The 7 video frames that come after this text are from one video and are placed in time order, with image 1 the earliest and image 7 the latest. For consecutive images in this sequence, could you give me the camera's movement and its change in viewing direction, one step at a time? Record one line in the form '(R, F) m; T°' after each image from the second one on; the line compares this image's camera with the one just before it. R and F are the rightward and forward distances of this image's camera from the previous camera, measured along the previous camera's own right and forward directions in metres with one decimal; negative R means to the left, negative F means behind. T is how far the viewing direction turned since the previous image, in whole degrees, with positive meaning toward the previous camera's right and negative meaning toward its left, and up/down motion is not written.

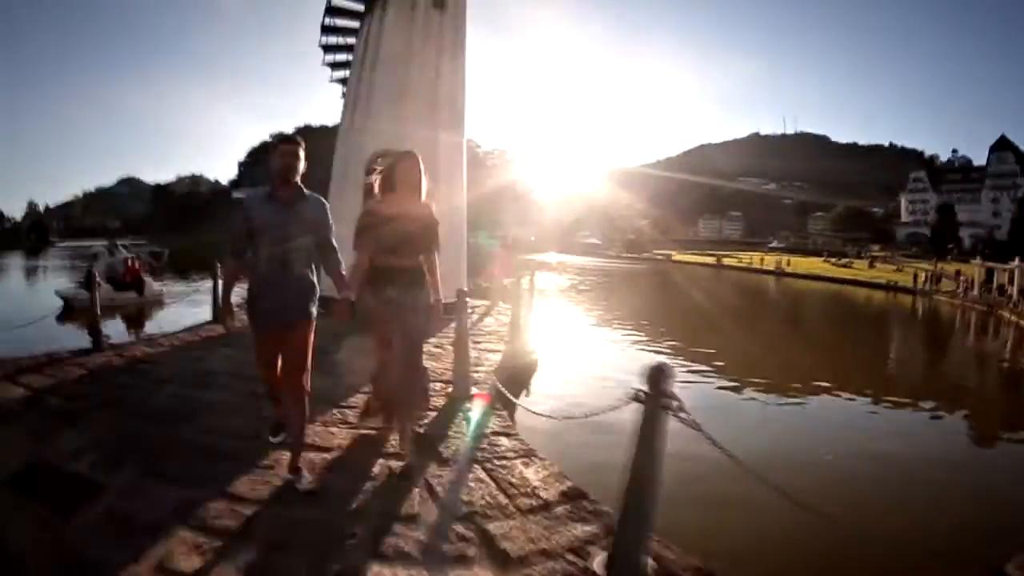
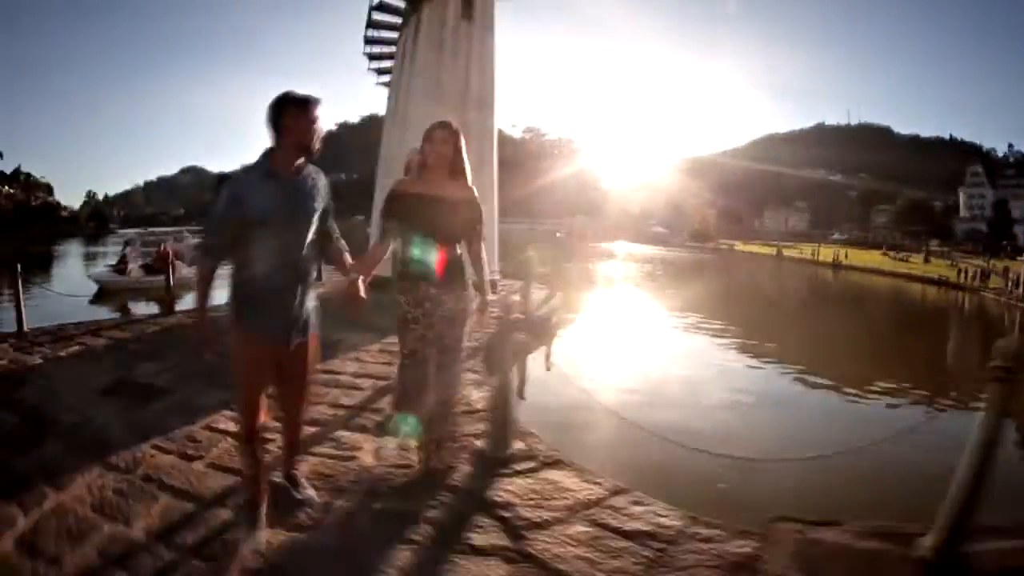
(+0.6, +0.4) m; -5°
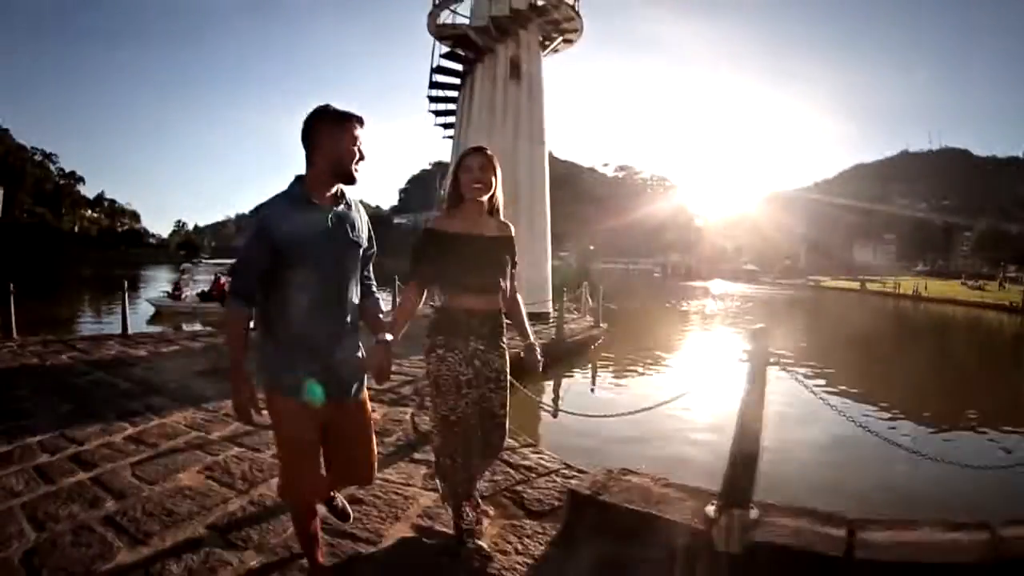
(+0.7, -0.9) m; -7°
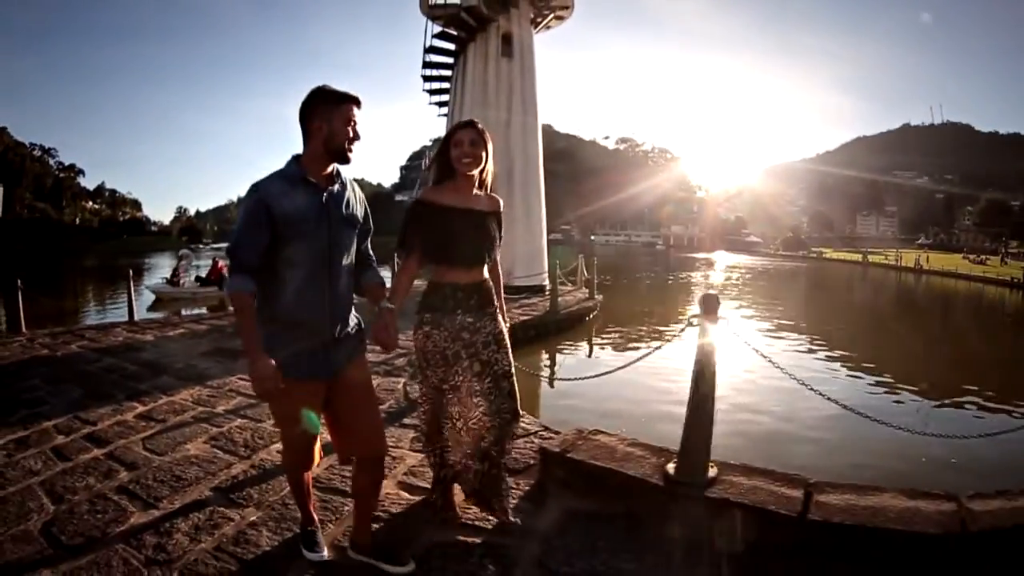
(+0.1, -0.2) m; 0°
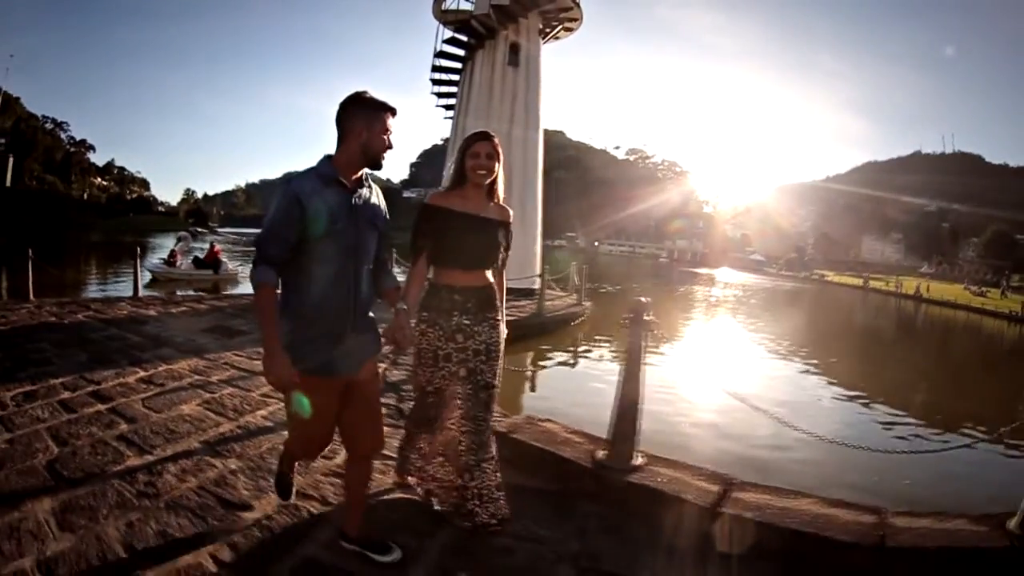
(+0.2, -0.4) m; 0°
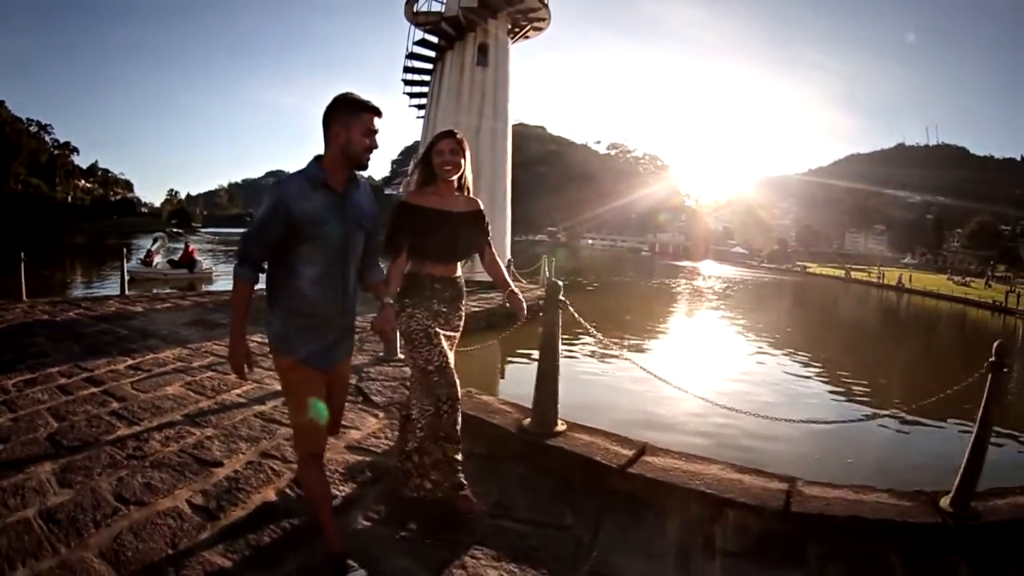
(+0.3, -0.5) m; +1°
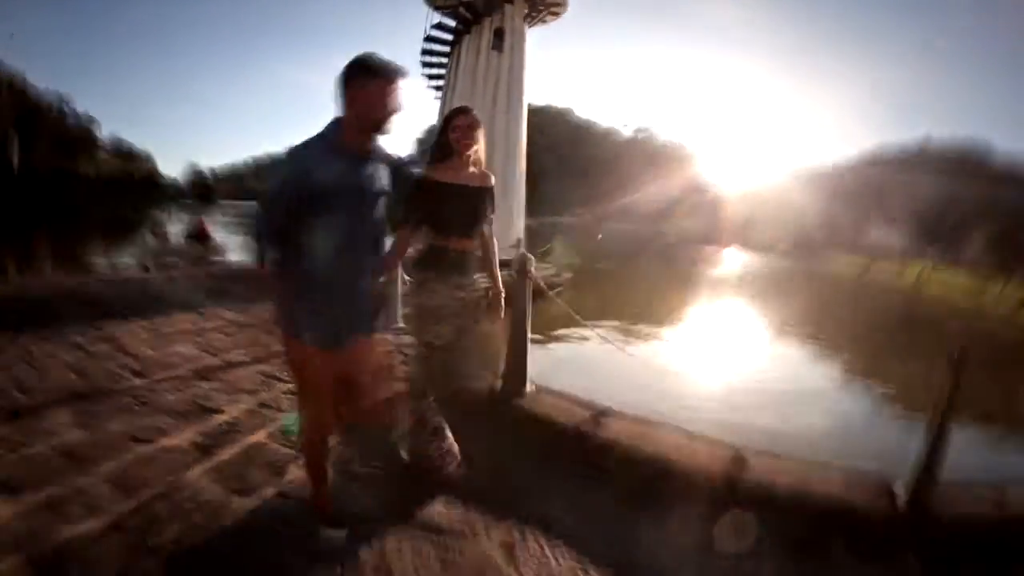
(+0.2, -0.2) m; -1°
